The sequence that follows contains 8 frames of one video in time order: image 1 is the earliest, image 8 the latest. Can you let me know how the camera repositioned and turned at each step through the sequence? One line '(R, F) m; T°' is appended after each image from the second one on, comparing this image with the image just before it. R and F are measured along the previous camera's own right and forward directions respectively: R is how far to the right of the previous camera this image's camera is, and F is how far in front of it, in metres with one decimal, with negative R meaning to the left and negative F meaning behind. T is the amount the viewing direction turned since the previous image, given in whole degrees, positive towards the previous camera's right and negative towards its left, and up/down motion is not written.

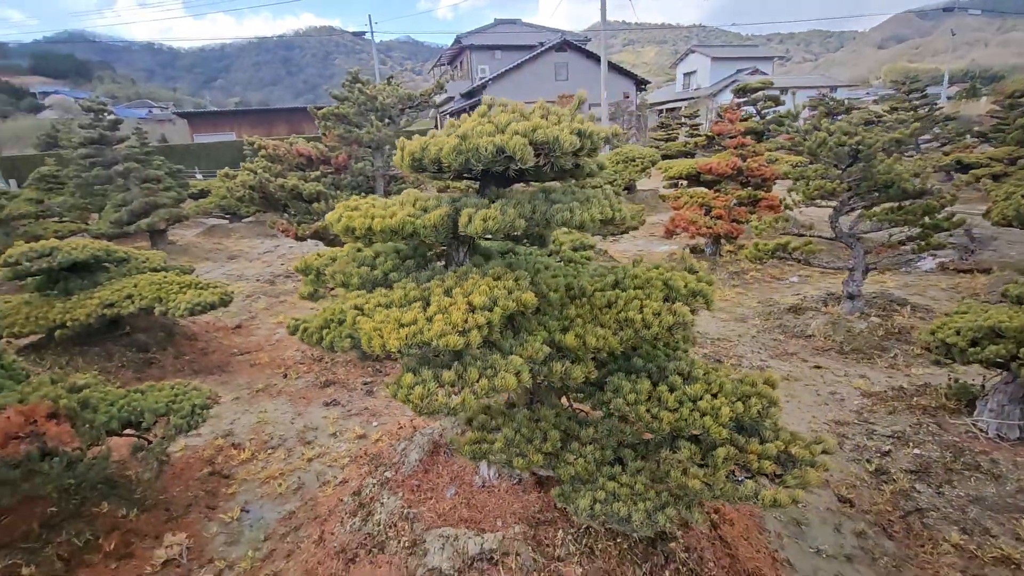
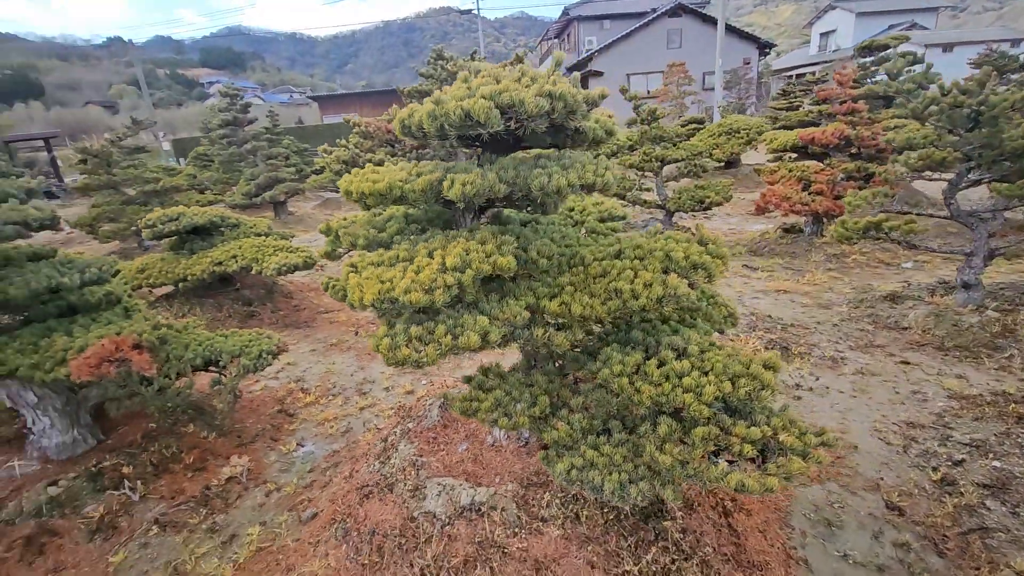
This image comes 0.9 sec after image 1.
(+0.7, 0.0) m; -12°
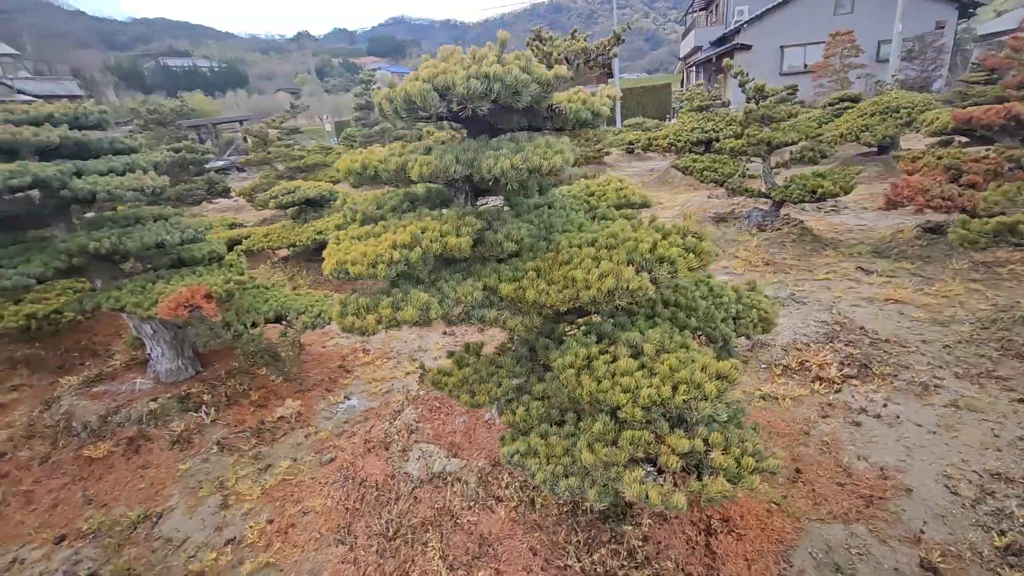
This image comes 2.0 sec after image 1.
(+0.9, +0.1) m; -15°
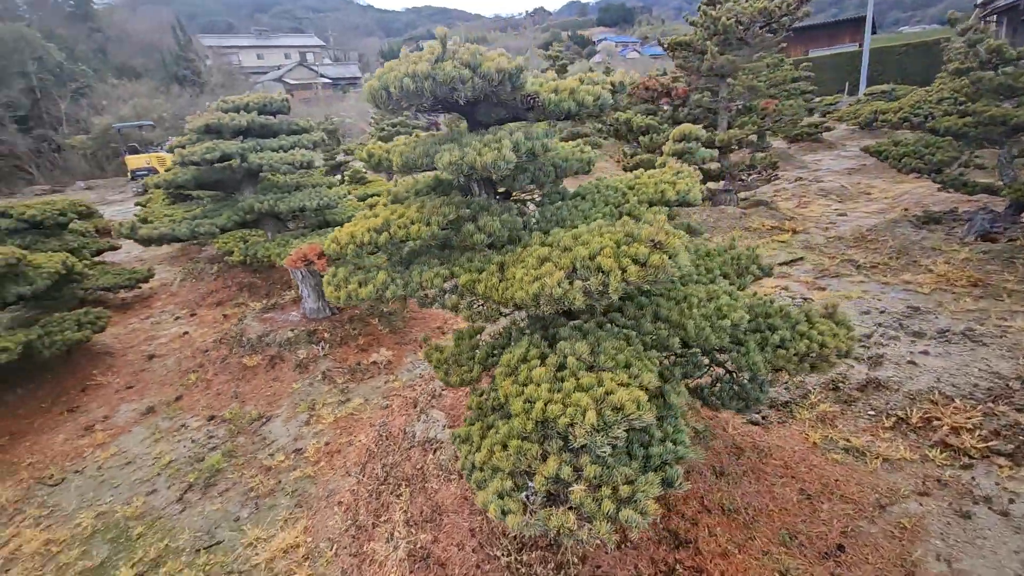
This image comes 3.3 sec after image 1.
(+1.3, +0.2) m; -23°
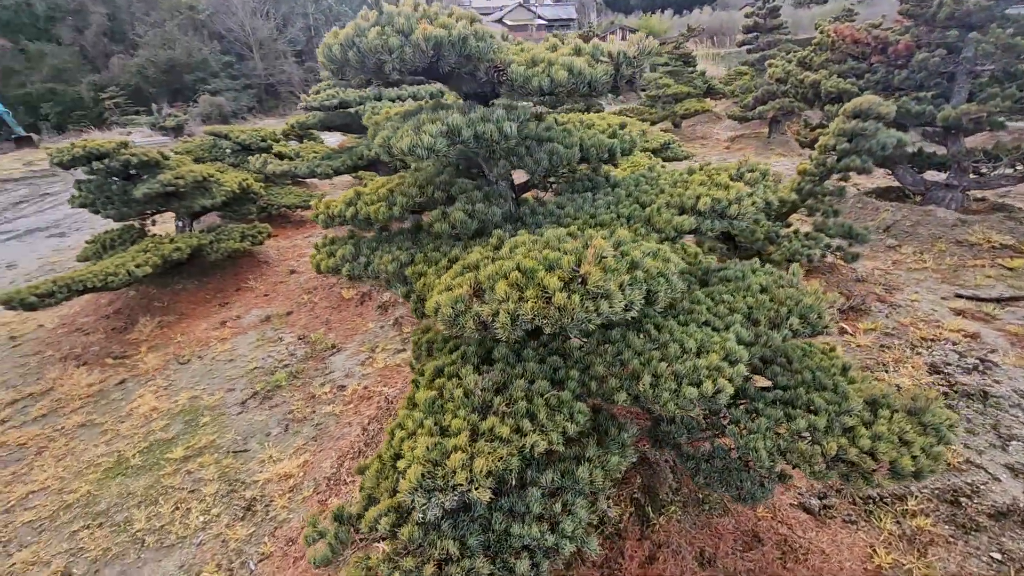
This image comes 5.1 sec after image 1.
(+1.1, +0.6) m; -20°
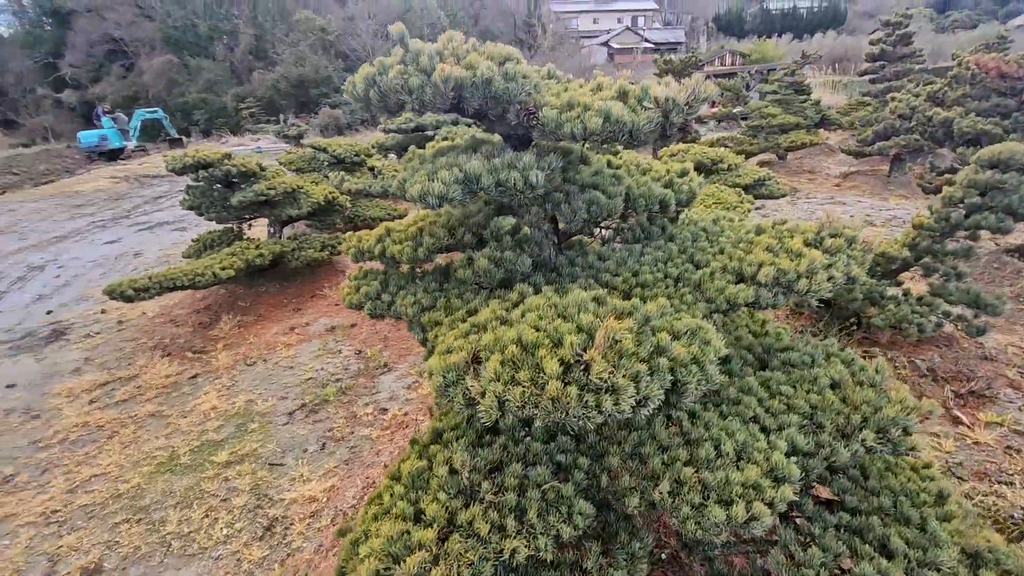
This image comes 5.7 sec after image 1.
(+0.3, +0.3) m; -10°
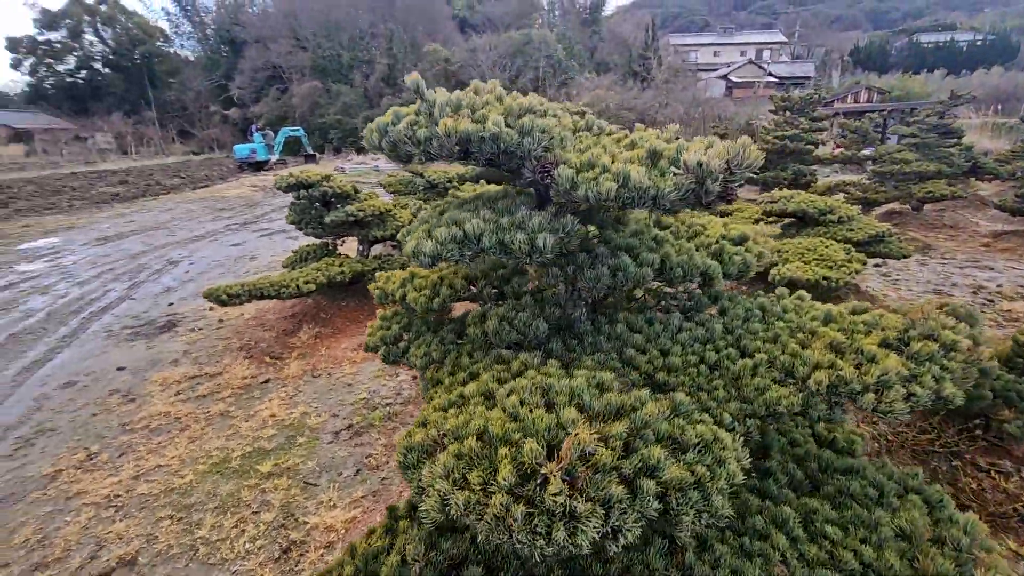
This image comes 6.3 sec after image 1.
(+0.3, +0.2) m; -11°
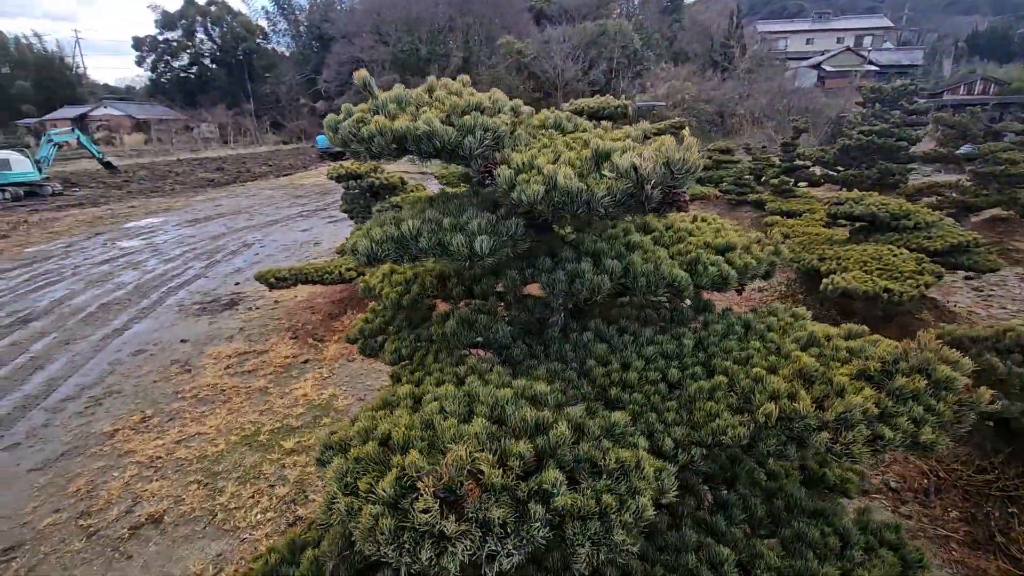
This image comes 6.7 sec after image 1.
(+0.5, +0.1) m; -8°
